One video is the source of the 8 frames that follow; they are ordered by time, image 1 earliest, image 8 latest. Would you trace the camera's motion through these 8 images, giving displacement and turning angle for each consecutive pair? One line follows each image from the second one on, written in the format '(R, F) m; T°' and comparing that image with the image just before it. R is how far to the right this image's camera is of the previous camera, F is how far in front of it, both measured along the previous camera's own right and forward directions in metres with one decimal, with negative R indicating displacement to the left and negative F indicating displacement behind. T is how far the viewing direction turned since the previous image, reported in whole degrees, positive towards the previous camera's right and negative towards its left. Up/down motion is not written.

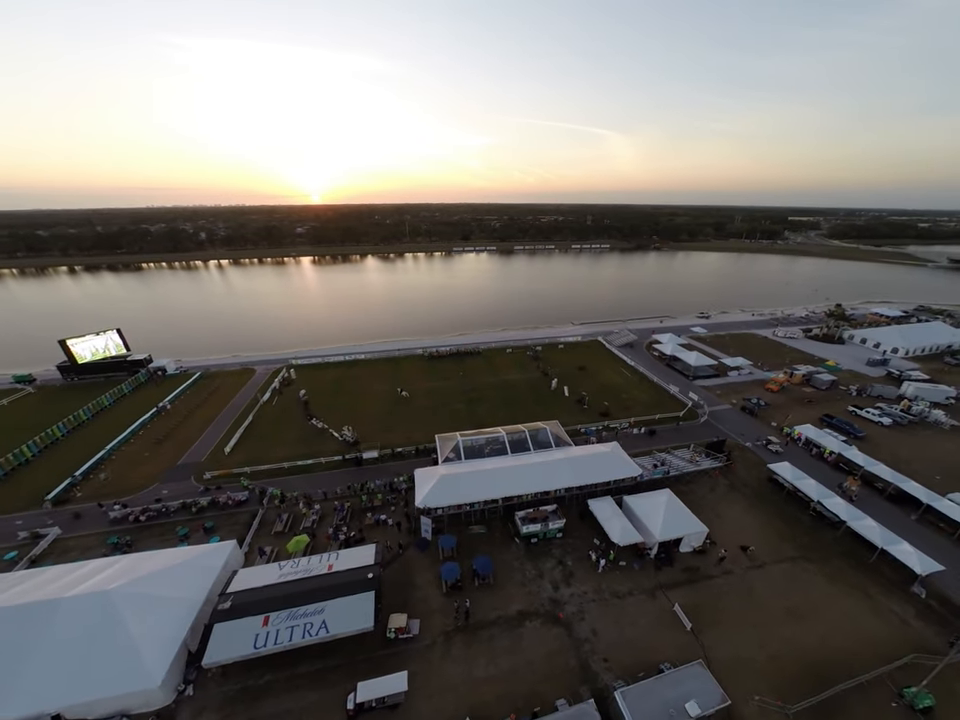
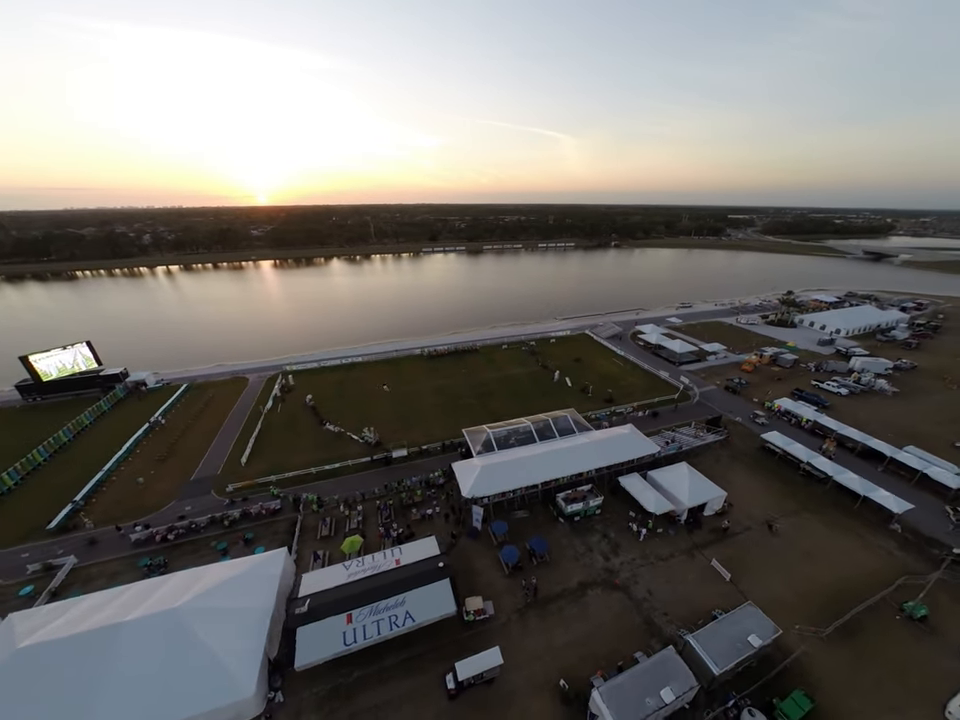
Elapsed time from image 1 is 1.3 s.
(-5.2, -0.7) m; +6°
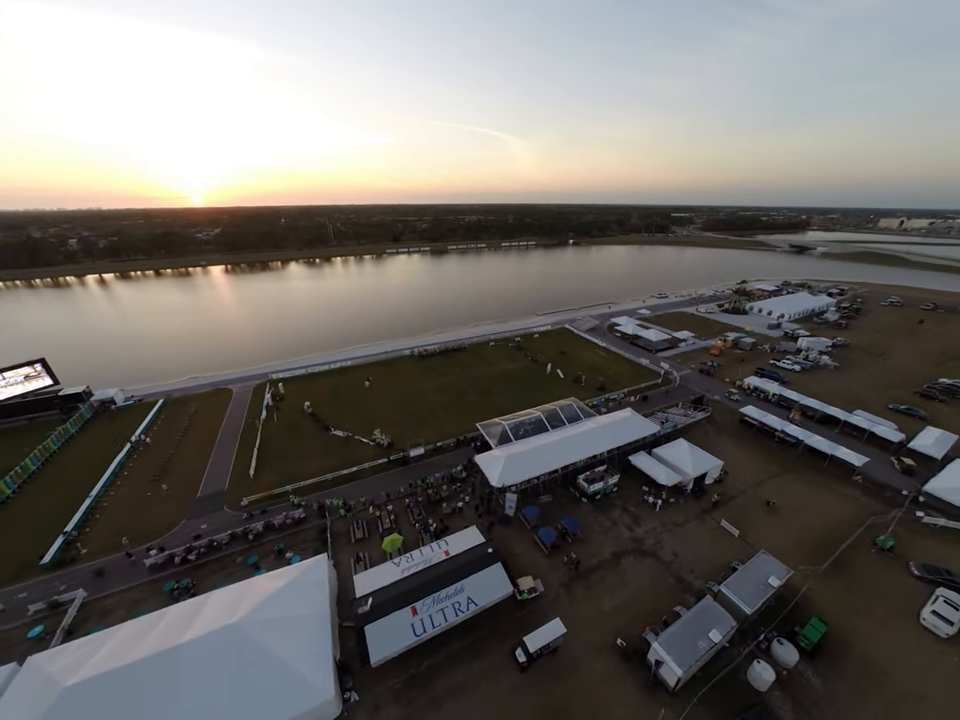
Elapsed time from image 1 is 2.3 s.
(-4.3, -0.7) m; +6°
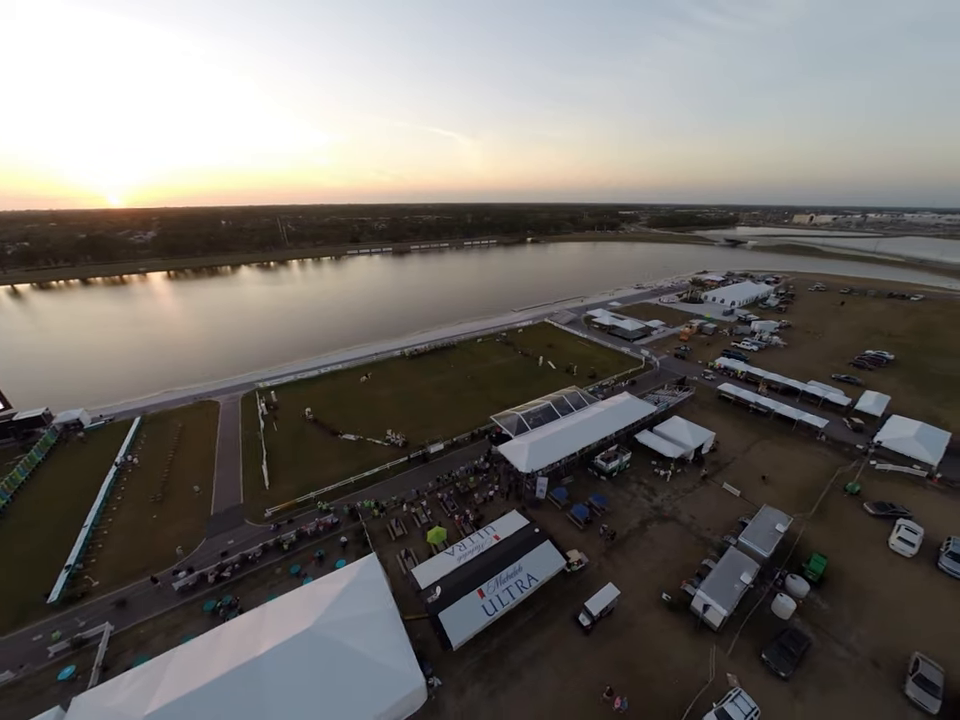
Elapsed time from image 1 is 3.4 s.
(-4.7, -0.7) m; +7°
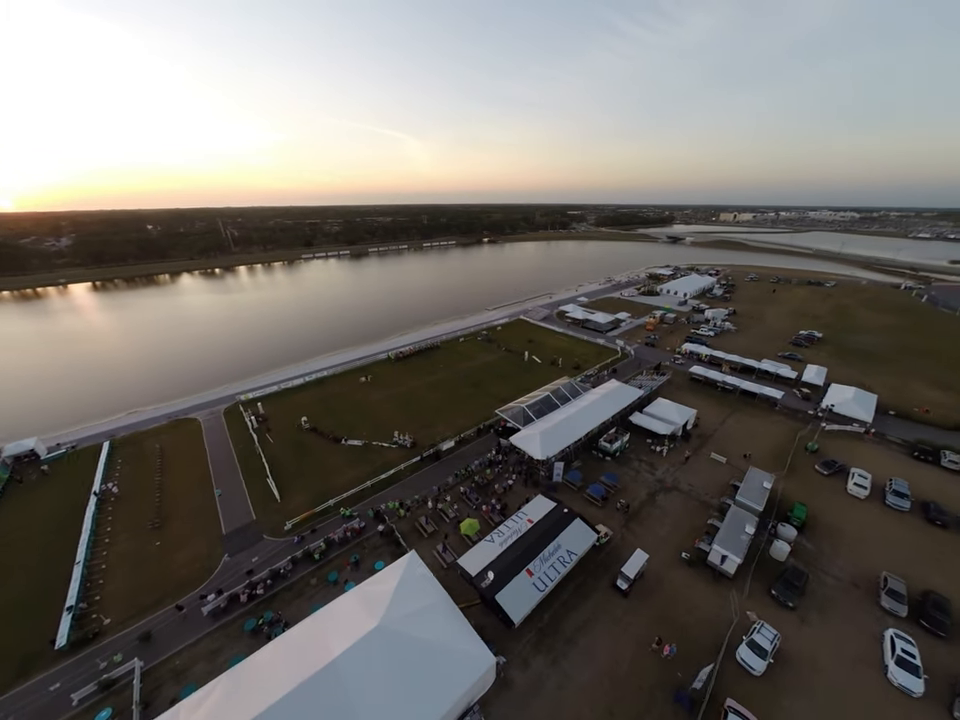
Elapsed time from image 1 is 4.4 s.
(-4.3, -0.7) m; +7°
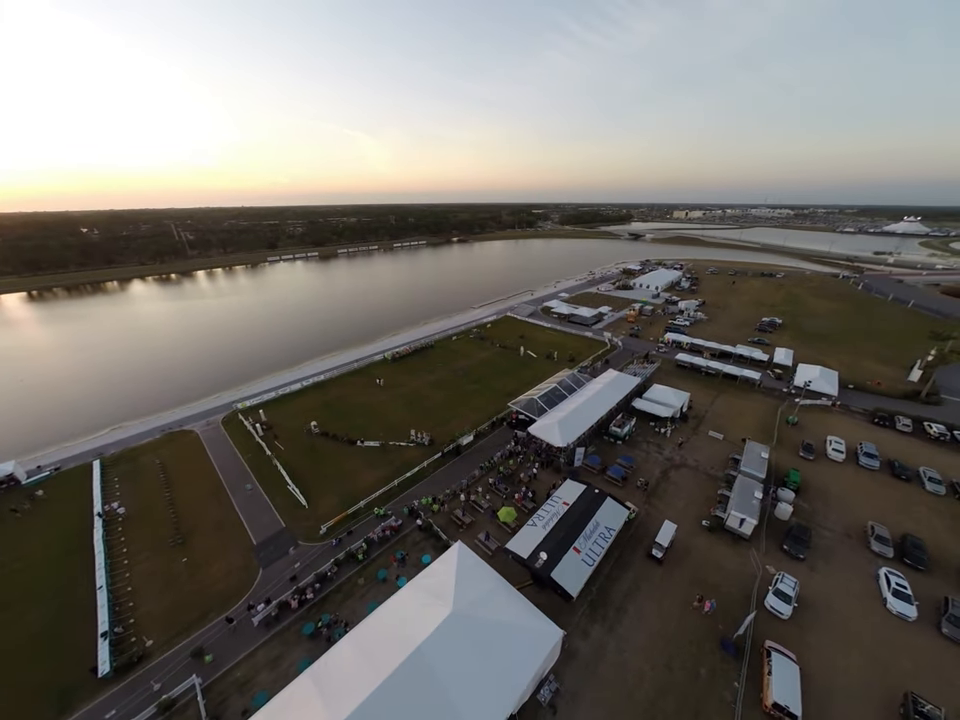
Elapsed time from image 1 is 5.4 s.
(-4.3, -0.6) m; +5°
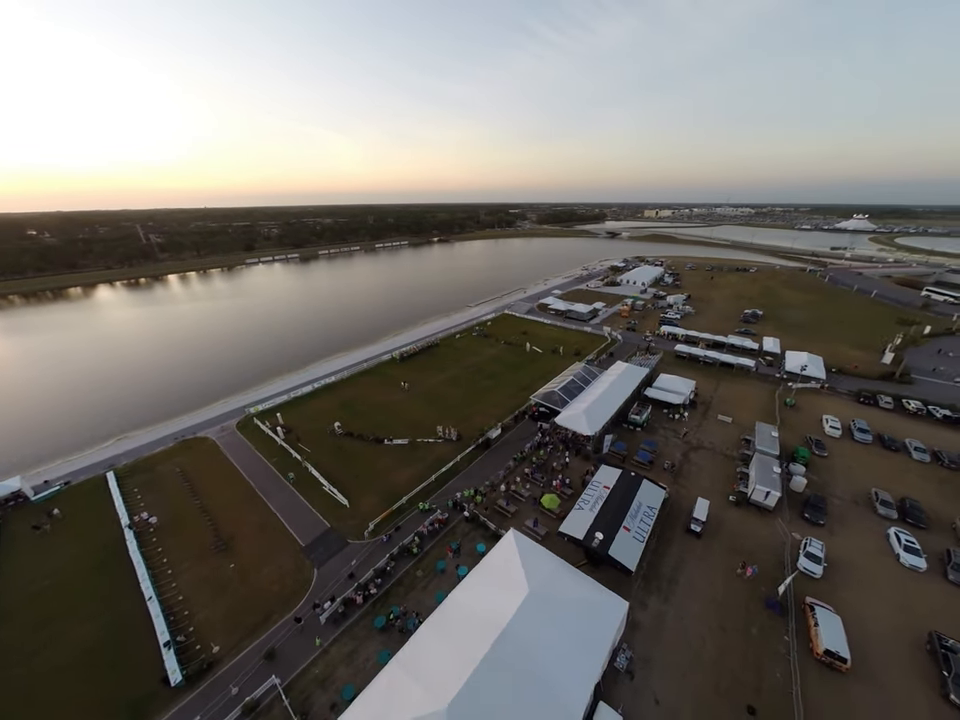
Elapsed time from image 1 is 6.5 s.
(-4.5, -0.5) m; +4°
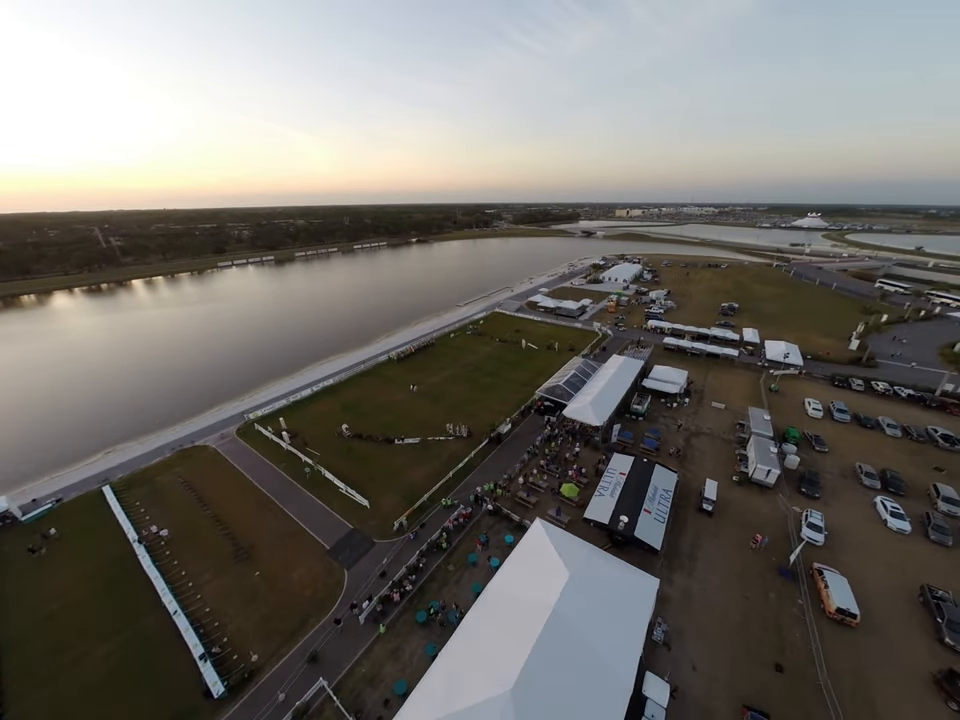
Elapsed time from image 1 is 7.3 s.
(-2.9, -0.3) m; +4°
